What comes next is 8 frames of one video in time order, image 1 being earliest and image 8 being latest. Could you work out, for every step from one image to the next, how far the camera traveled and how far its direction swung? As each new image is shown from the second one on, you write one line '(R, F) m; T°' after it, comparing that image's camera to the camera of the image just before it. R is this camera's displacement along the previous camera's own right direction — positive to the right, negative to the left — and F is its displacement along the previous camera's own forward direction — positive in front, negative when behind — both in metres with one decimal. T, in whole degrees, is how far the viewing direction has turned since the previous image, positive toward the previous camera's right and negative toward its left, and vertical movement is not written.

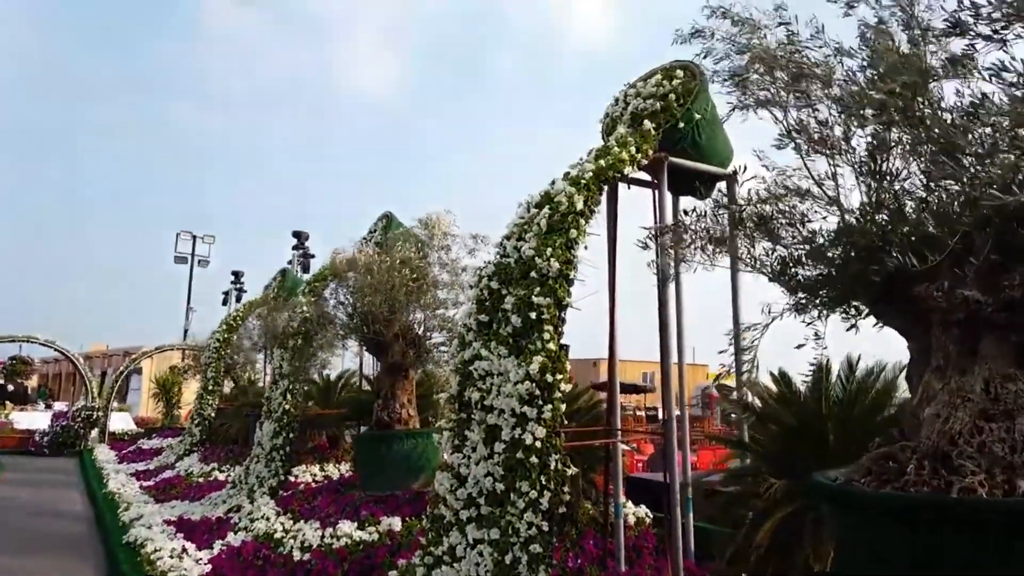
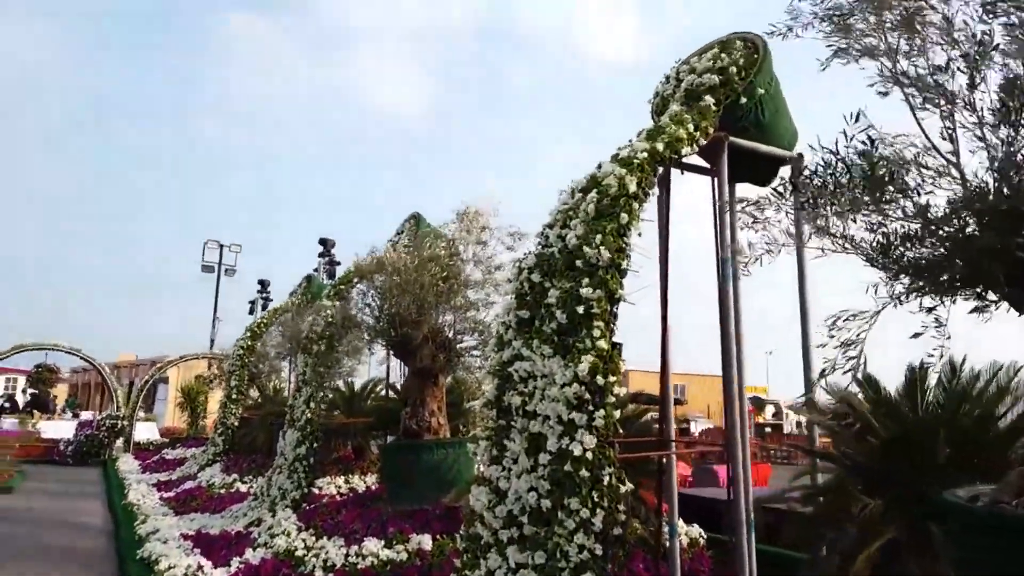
(-0.1, +0.4) m; -2°
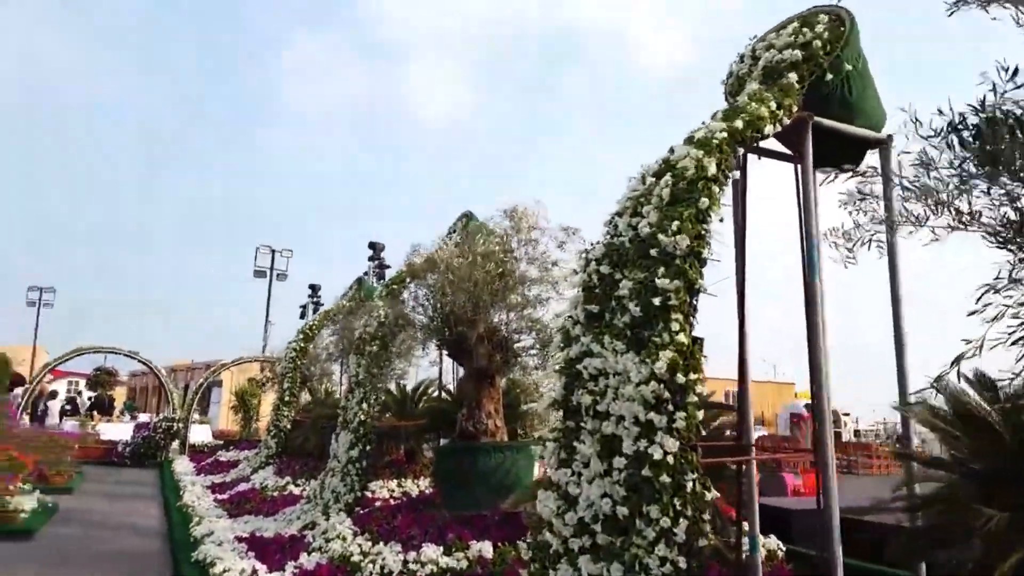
(-0.1, +0.2) m; -3°
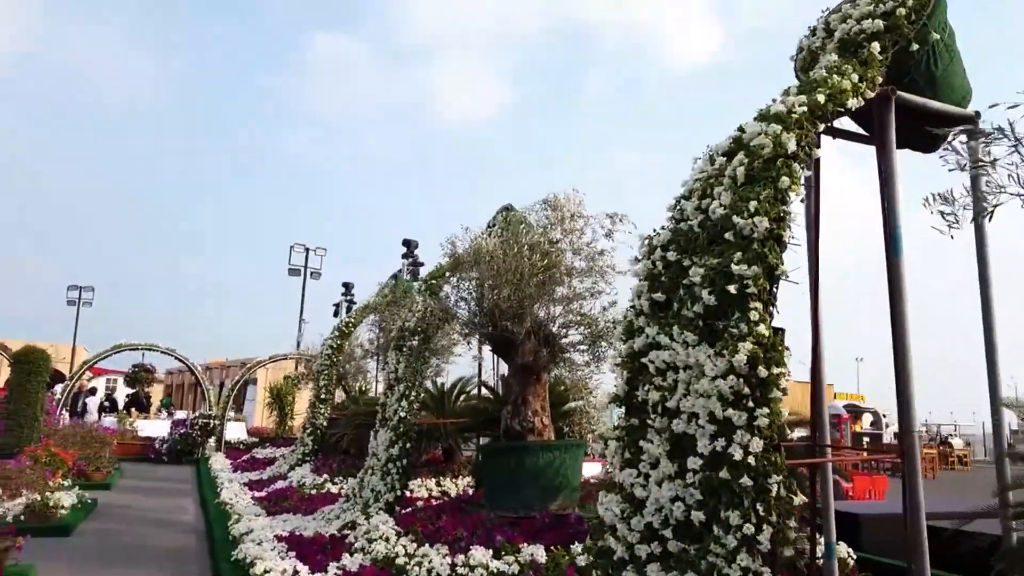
(-0.1, +0.2) m; -2°
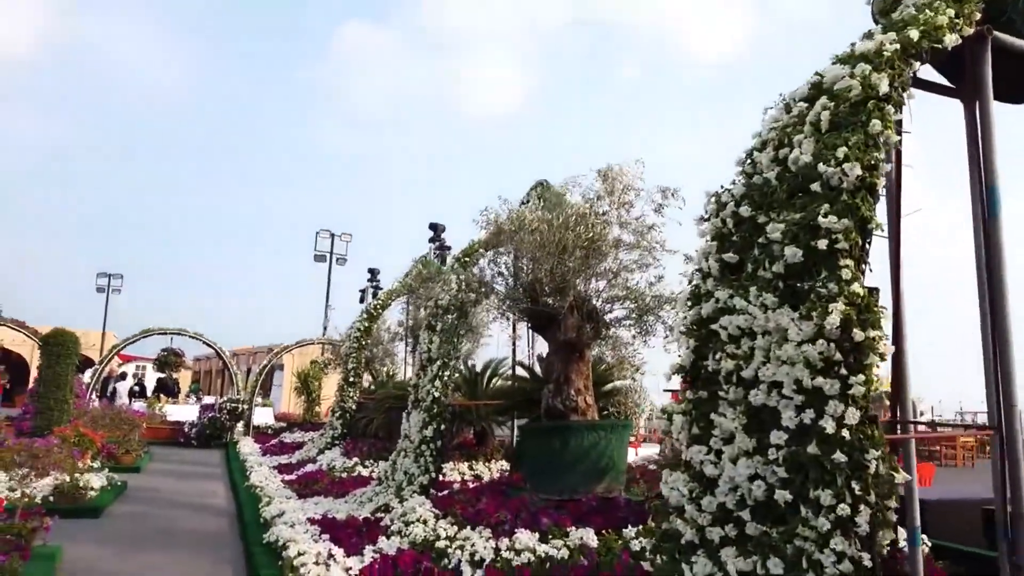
(-0.1, +0.3) m; -2°
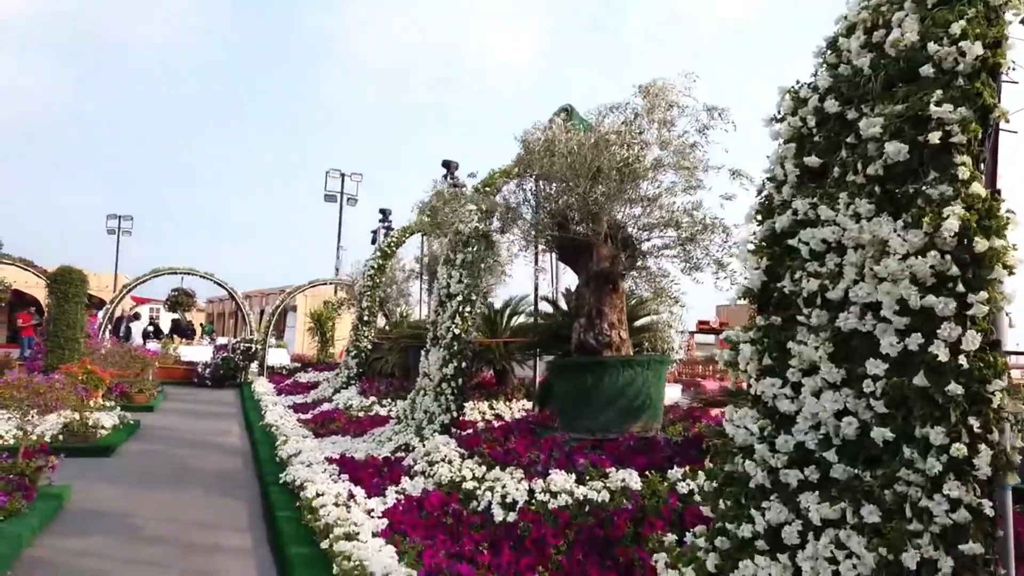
(-0.1, +0.4) m; -1°
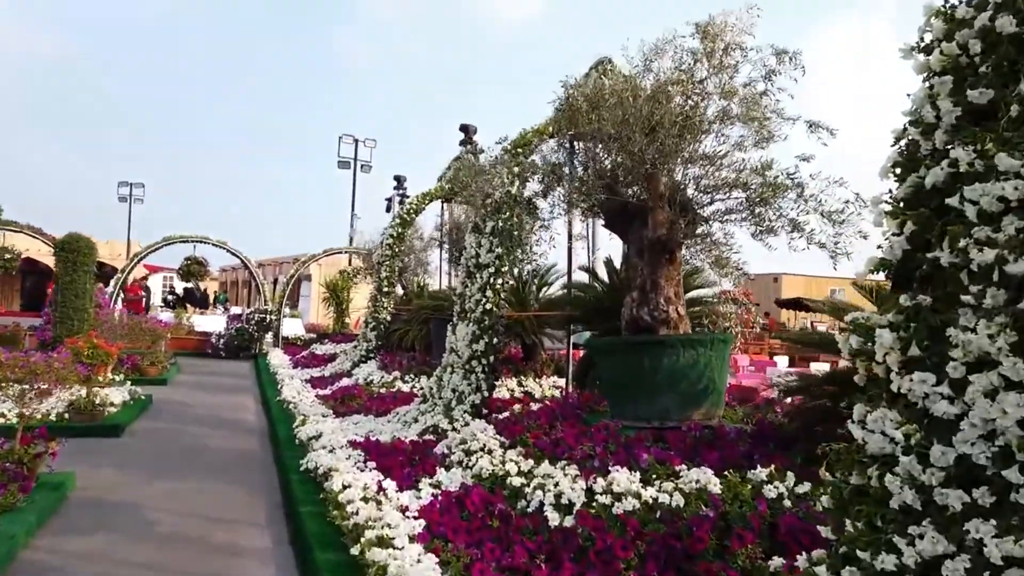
(-0.2, +0.5) m; -1°
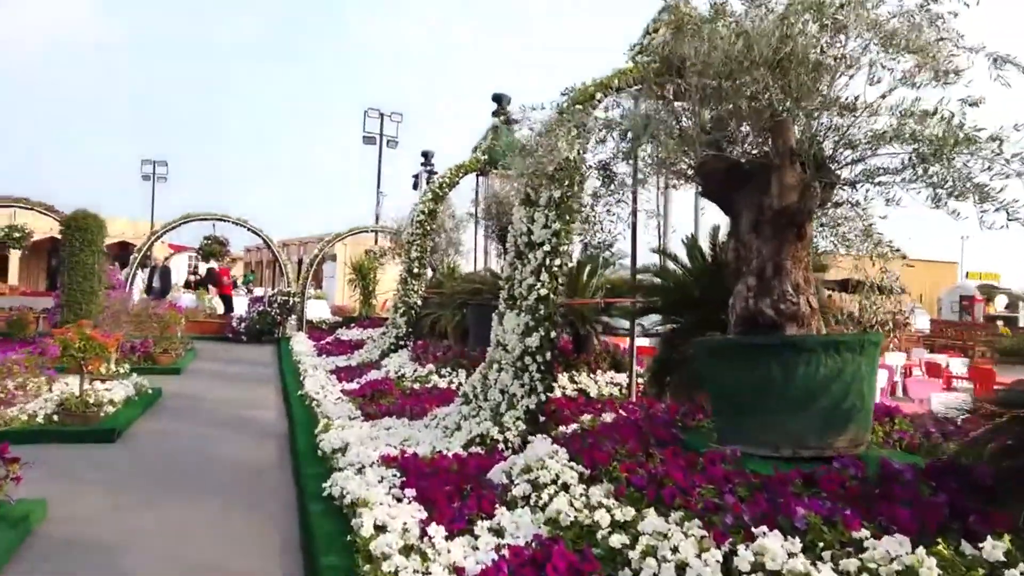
(-0.3, +1.0) m; -2°
